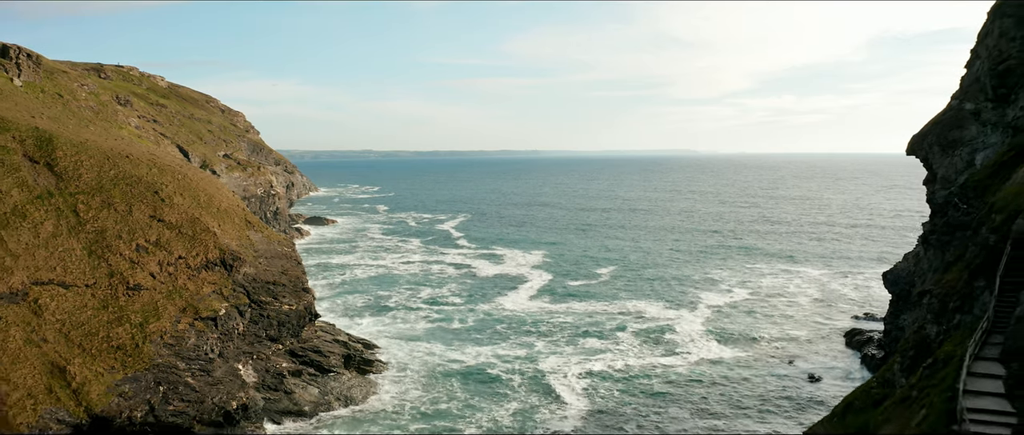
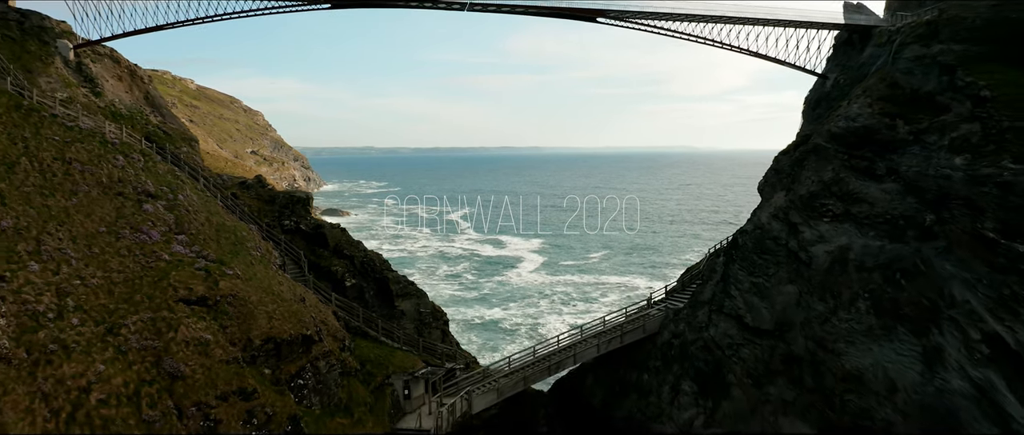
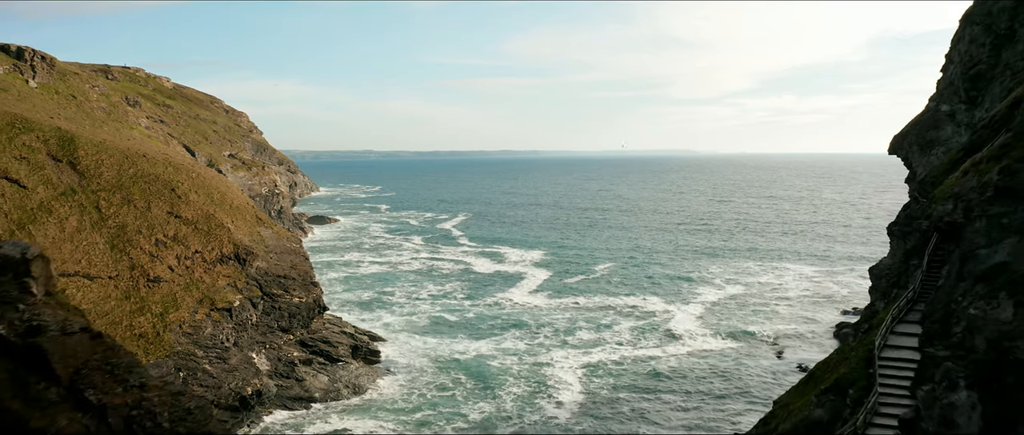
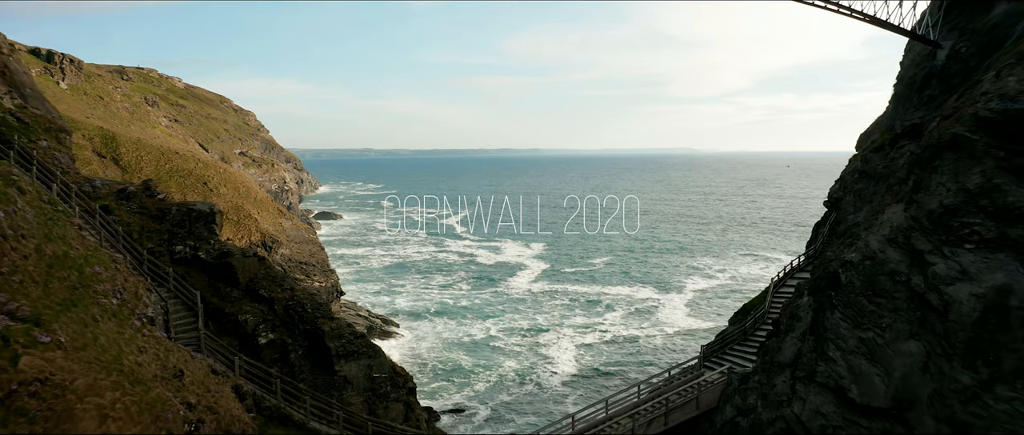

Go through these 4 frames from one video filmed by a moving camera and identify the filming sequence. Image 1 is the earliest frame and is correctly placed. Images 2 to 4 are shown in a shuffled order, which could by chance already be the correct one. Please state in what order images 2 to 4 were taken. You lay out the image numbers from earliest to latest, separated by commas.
3, 4, 2
